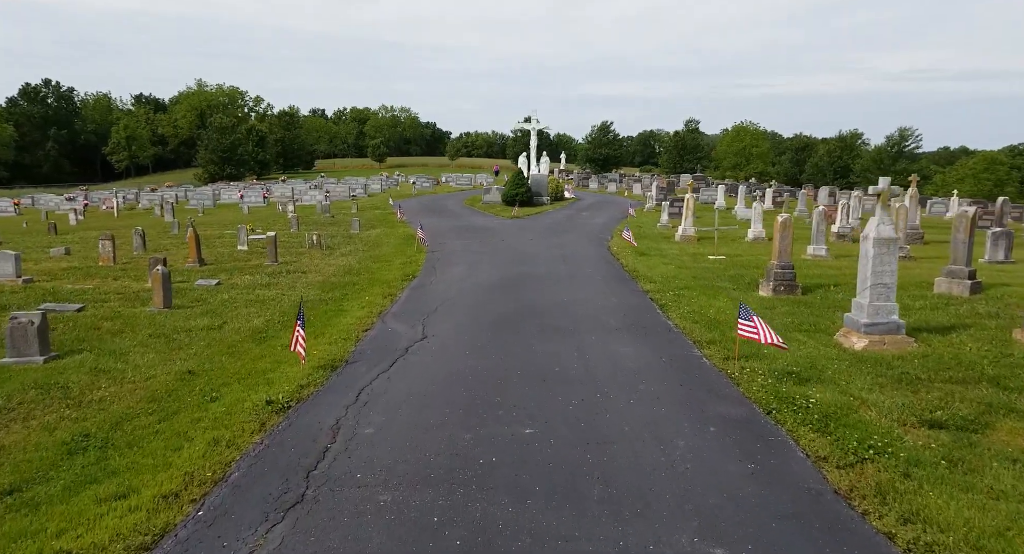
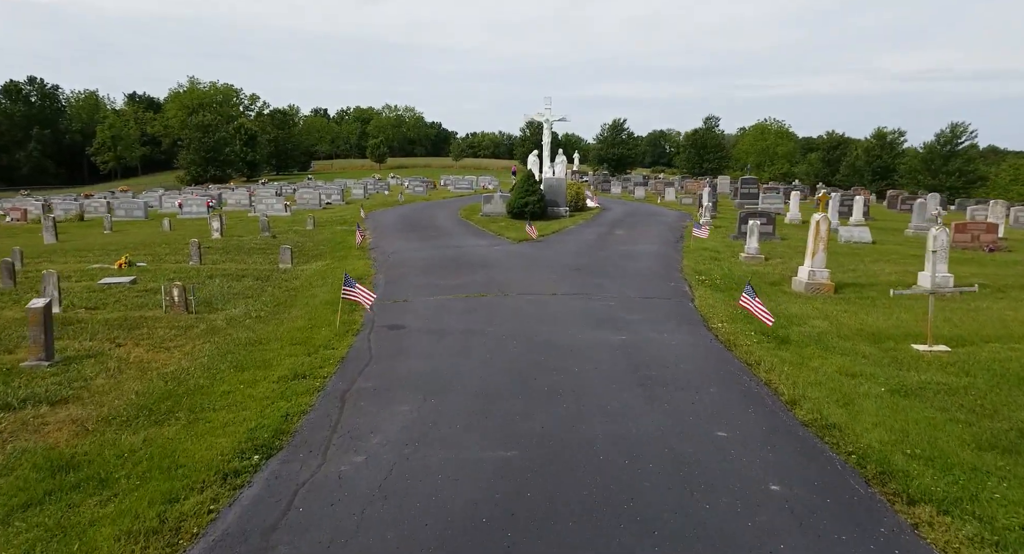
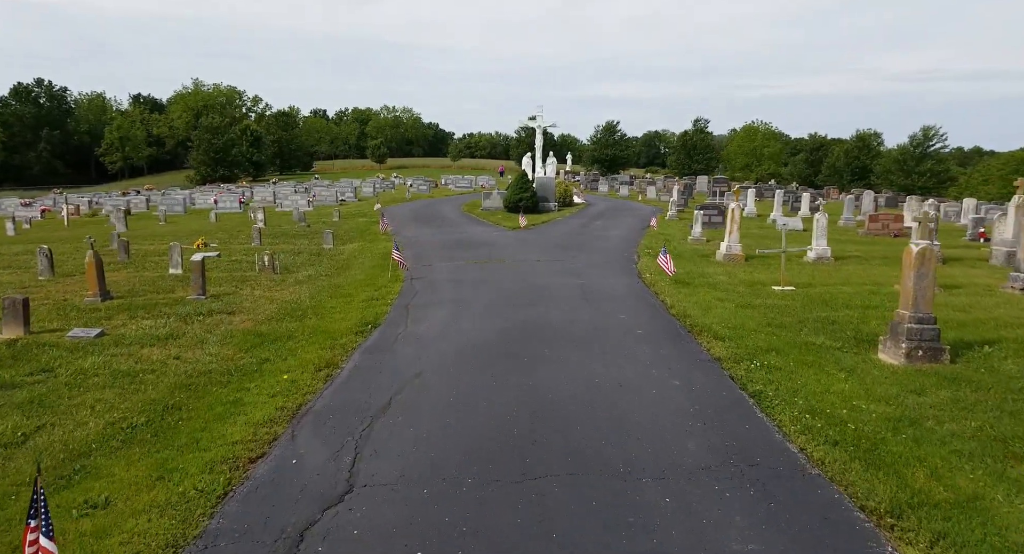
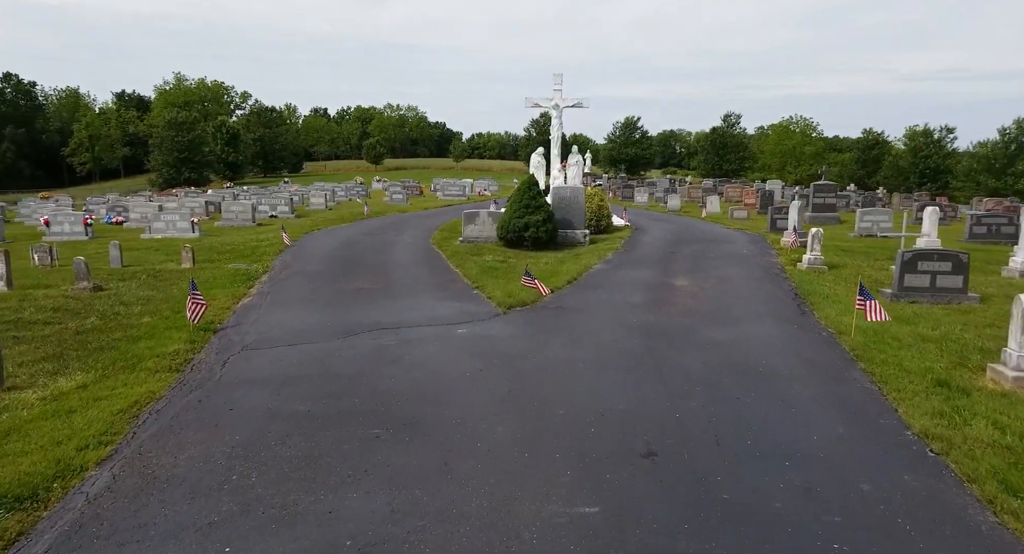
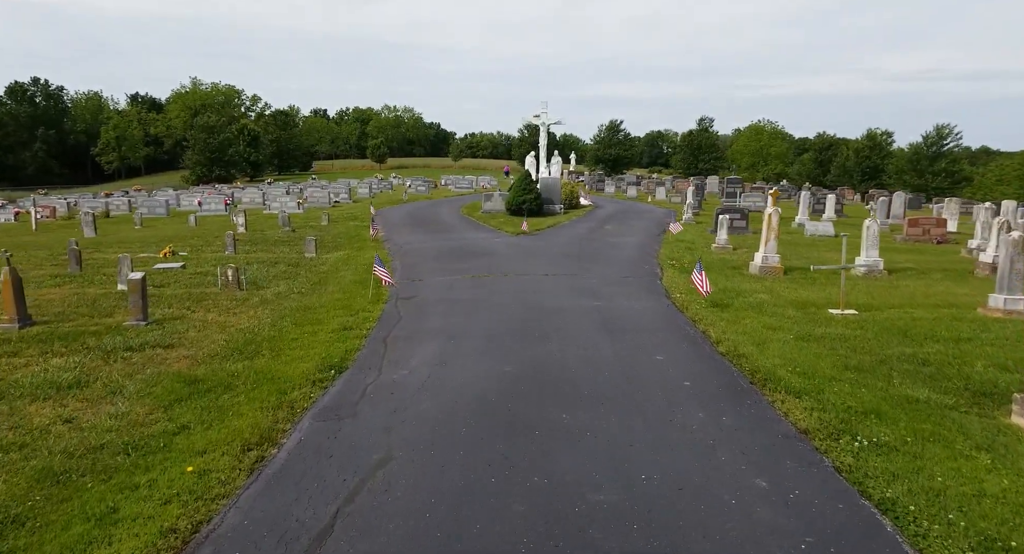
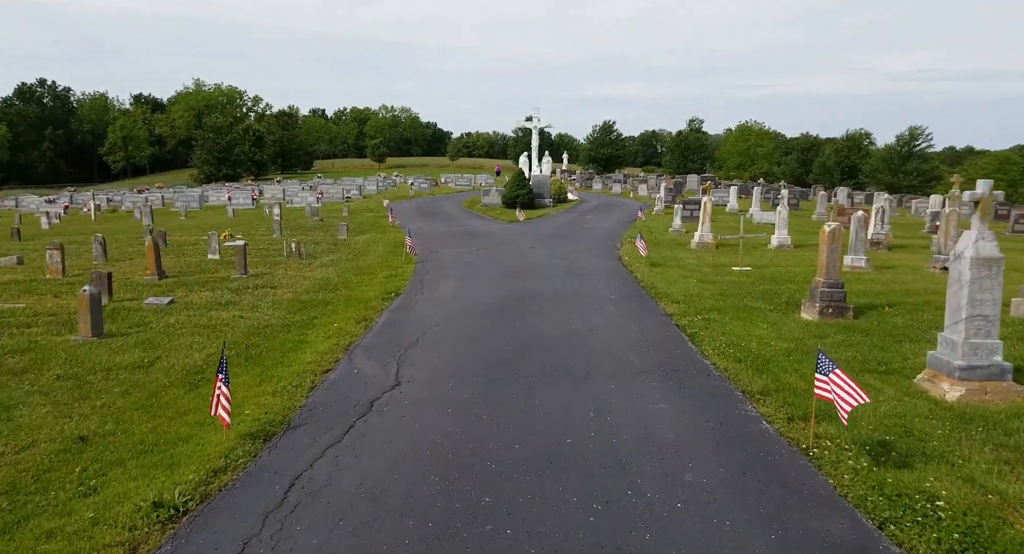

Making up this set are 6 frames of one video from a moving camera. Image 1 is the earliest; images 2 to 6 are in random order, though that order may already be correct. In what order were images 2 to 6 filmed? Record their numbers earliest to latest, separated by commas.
6, 3, 5, 2, 4
